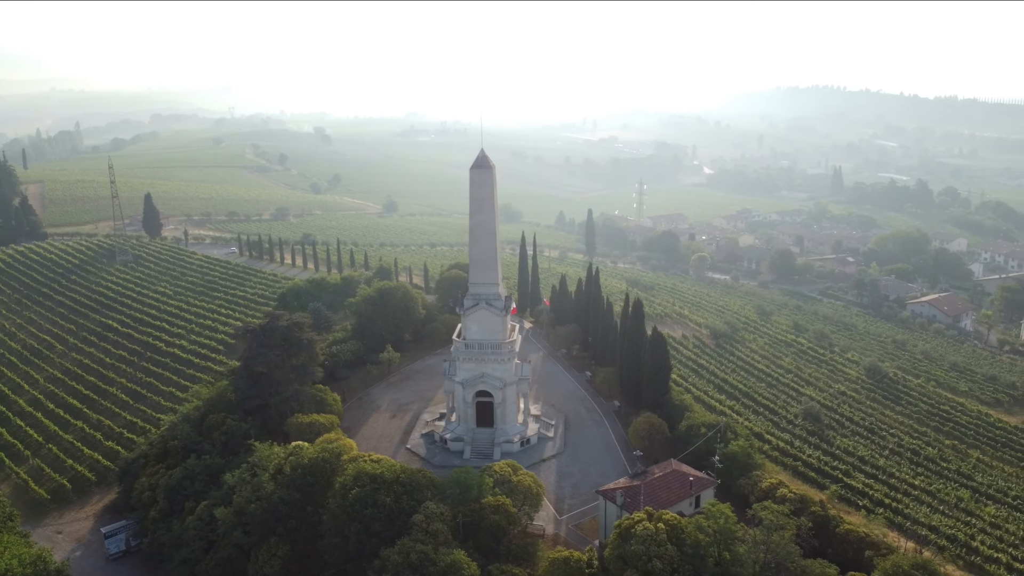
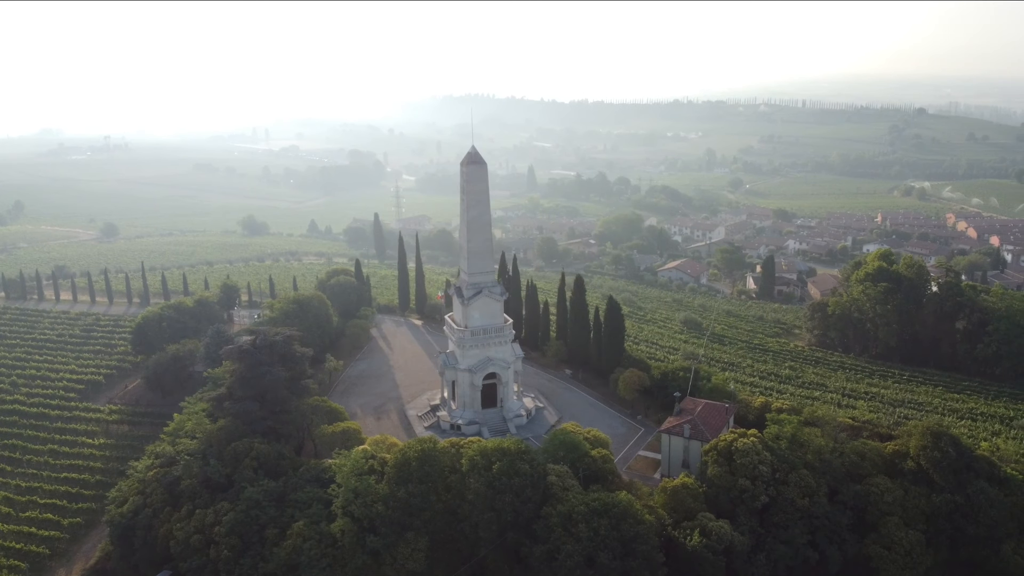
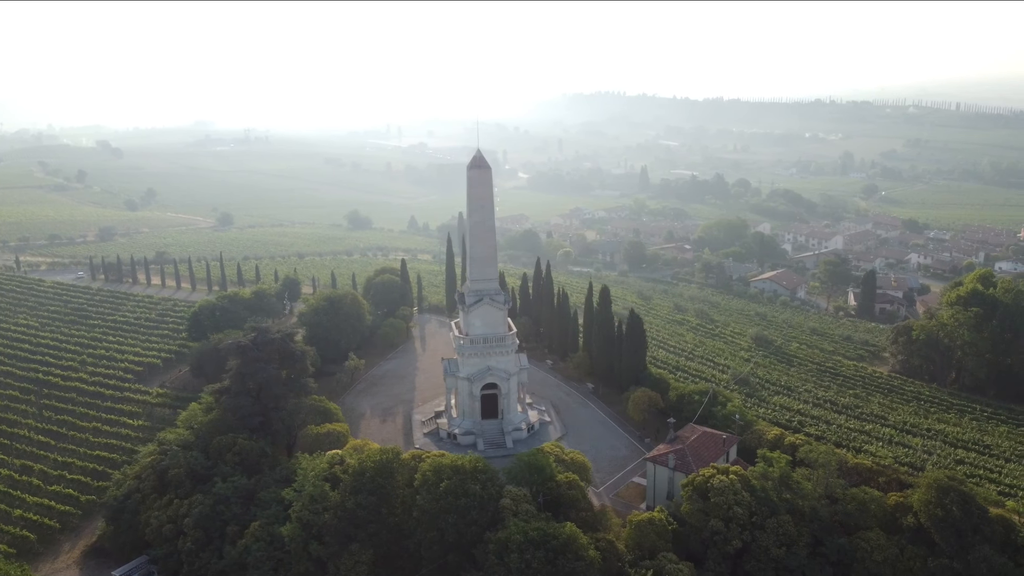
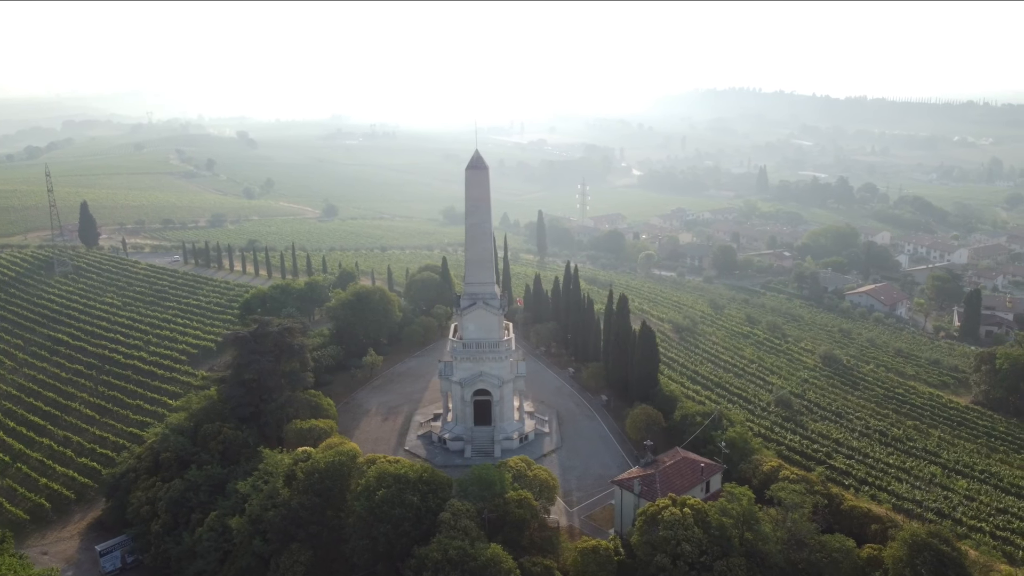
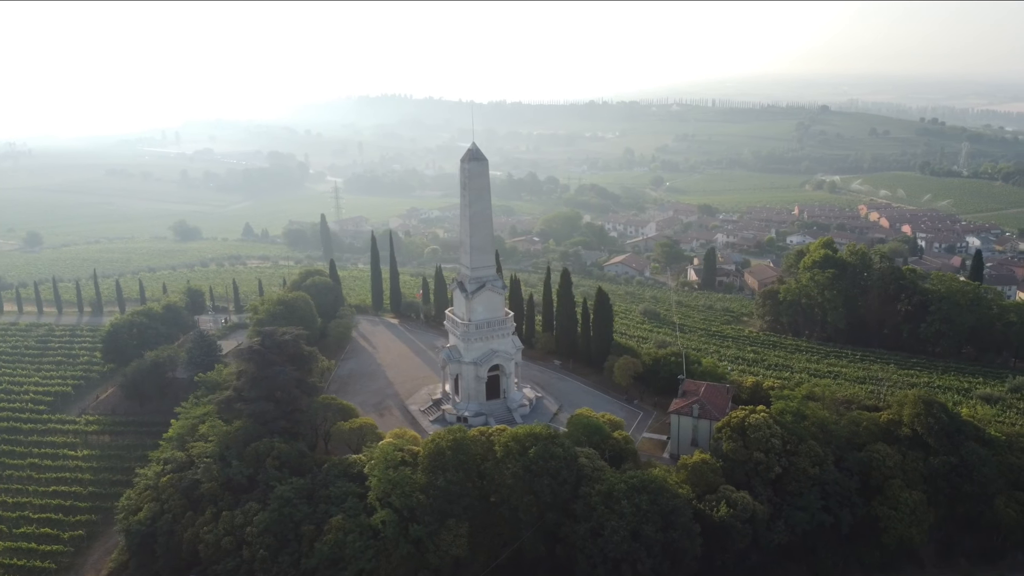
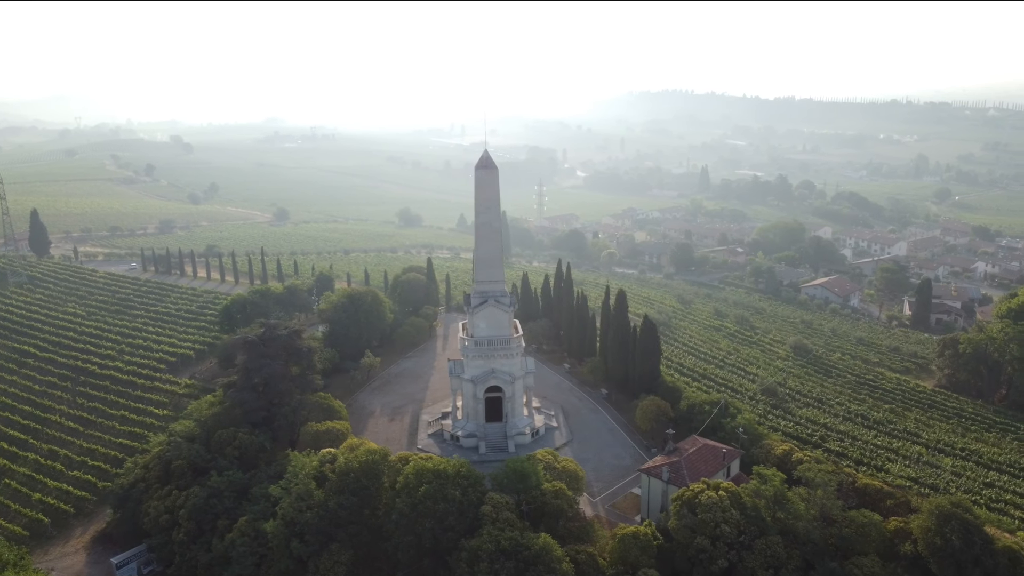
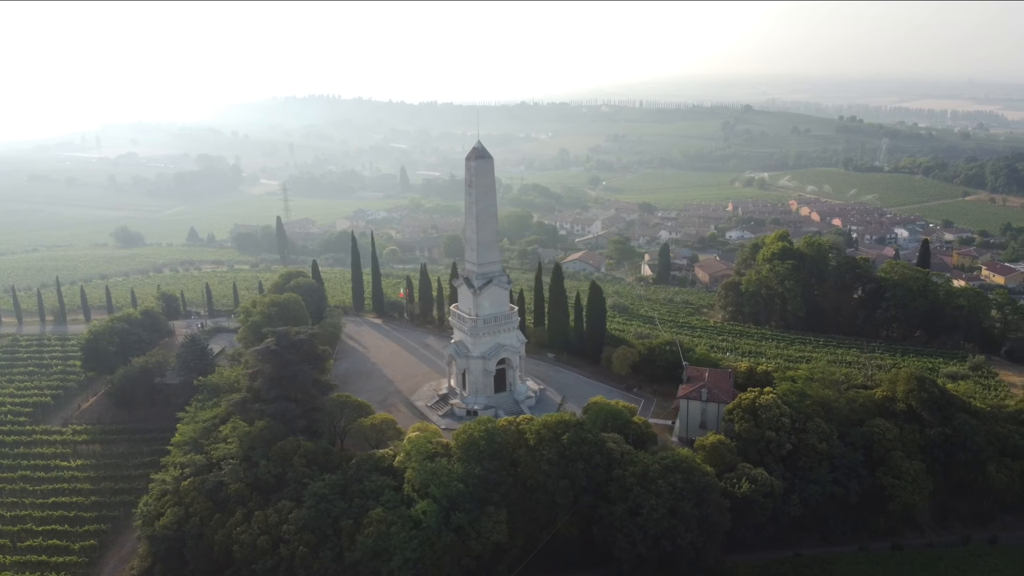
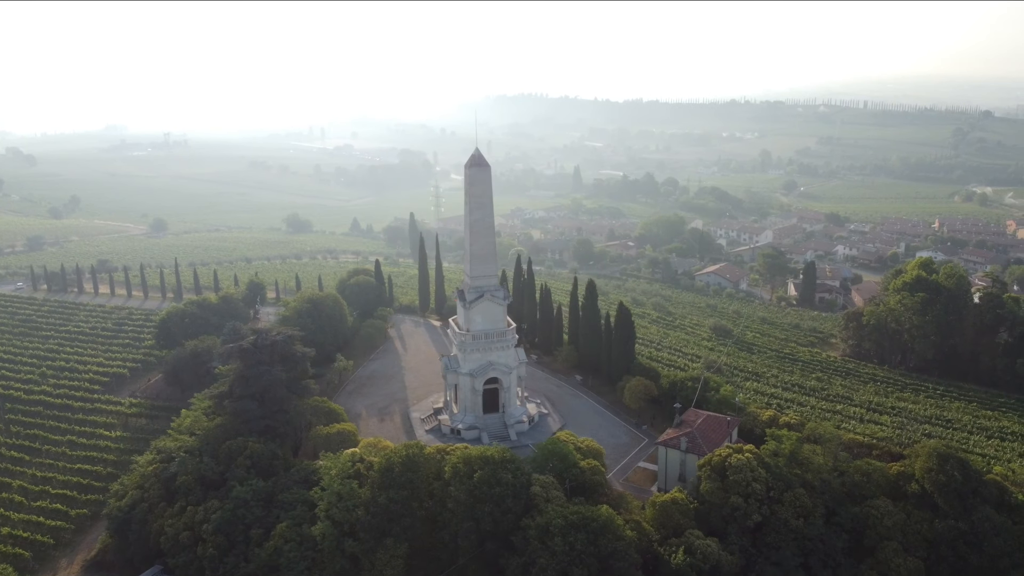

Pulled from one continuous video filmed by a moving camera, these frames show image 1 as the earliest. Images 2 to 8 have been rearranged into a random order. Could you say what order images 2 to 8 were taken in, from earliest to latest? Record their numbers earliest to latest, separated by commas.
4, 6, 3, 8, 2, 5, 7
